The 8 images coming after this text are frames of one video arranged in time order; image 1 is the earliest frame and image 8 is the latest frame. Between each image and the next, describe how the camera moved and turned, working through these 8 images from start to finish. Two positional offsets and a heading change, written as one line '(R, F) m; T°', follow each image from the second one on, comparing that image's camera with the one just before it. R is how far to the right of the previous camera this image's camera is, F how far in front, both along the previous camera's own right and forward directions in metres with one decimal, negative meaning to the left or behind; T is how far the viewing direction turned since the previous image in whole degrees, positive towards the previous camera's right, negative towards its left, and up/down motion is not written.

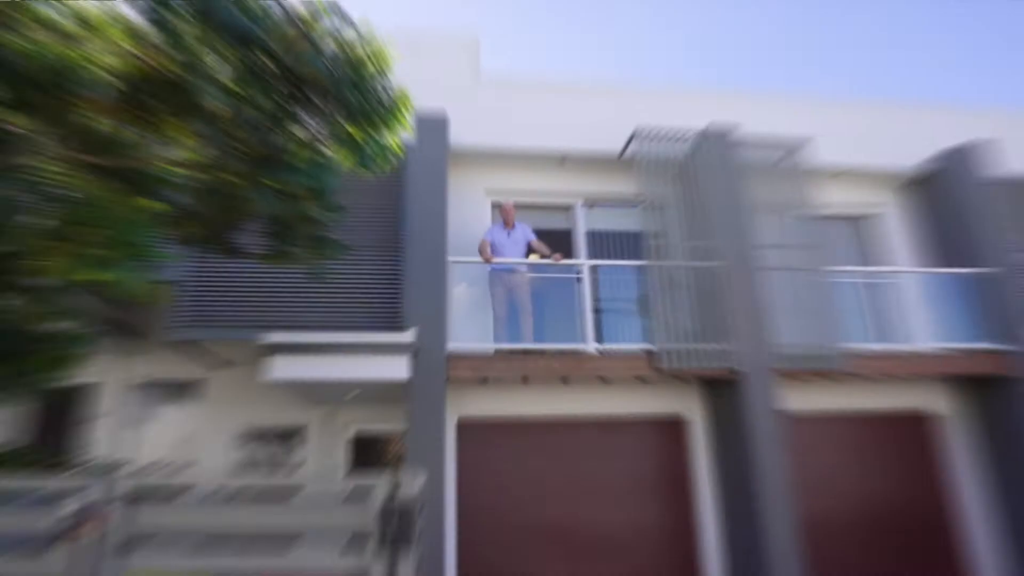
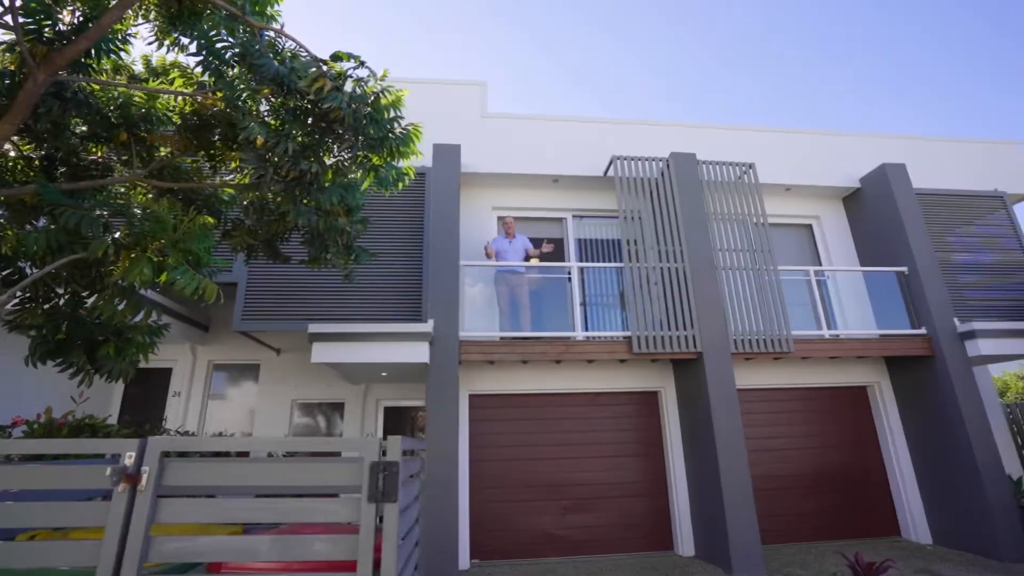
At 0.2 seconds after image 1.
(0.0, -1.2) m; 0°
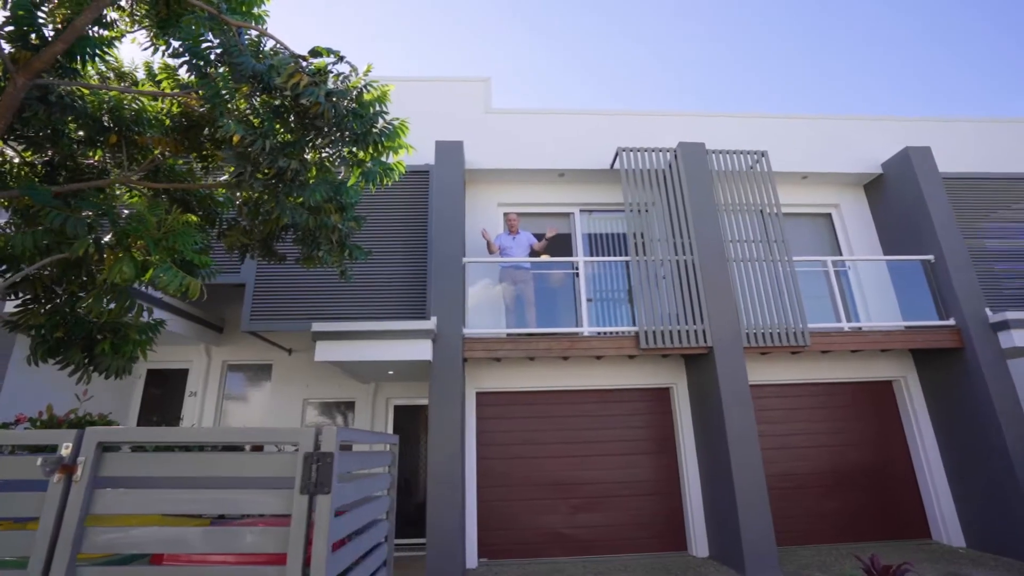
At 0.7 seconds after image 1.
(+0.3, +0.1) m; -3°
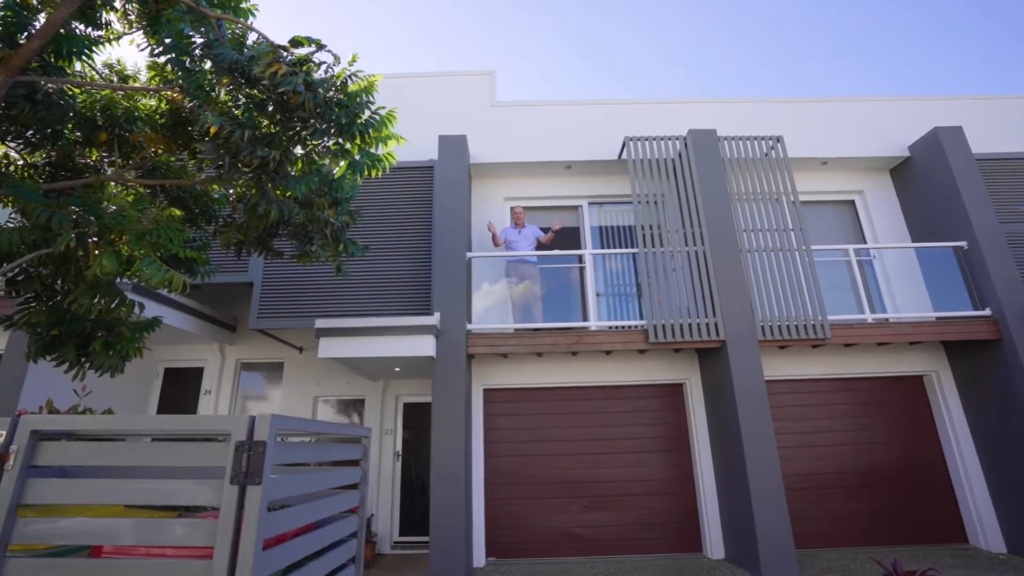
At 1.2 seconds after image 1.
(+0.3, +0.1) m; -3°
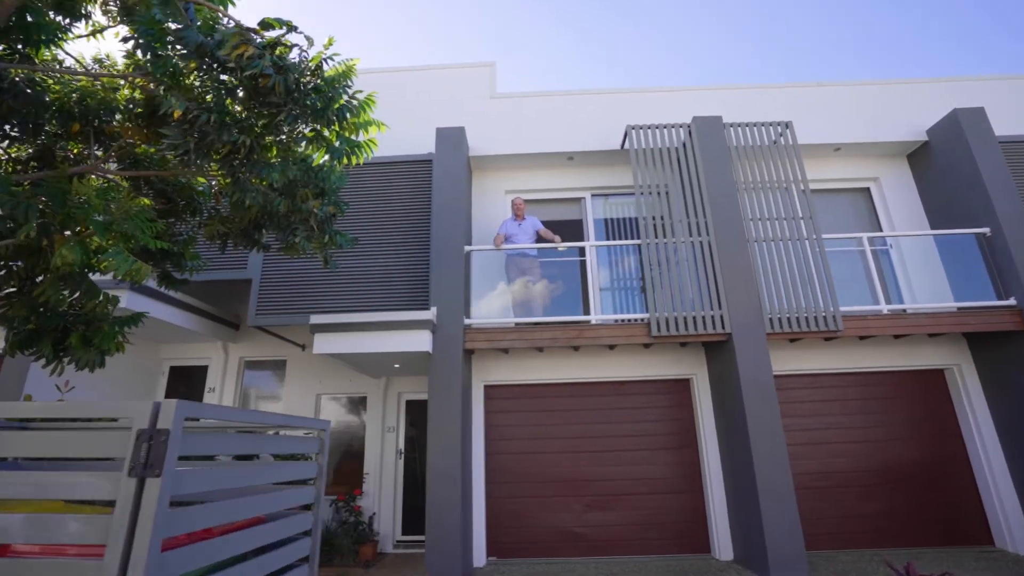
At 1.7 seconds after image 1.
(+0.2, +0.1) m; -2°
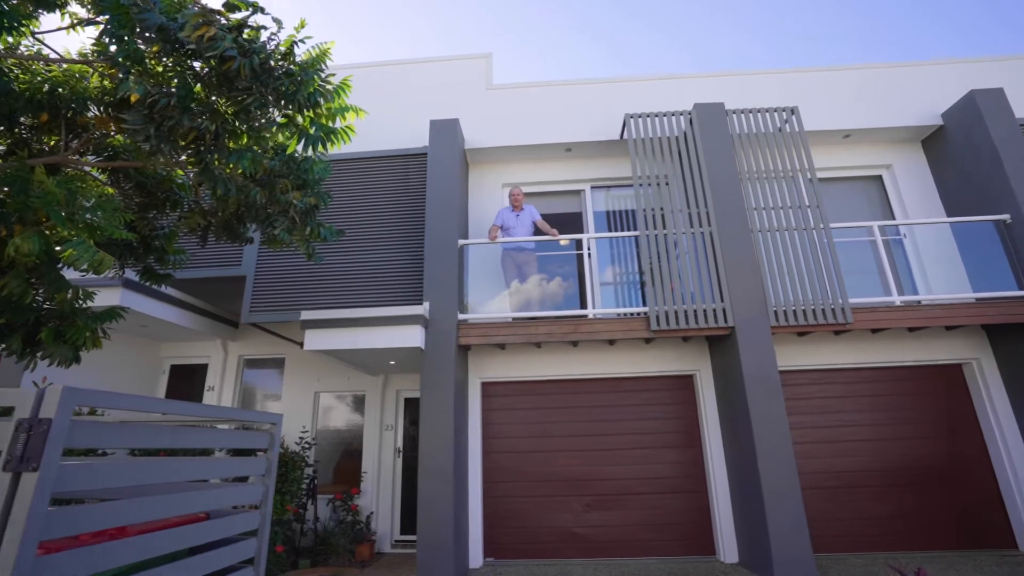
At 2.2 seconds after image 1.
(+0.2, +0.2) m; -2°
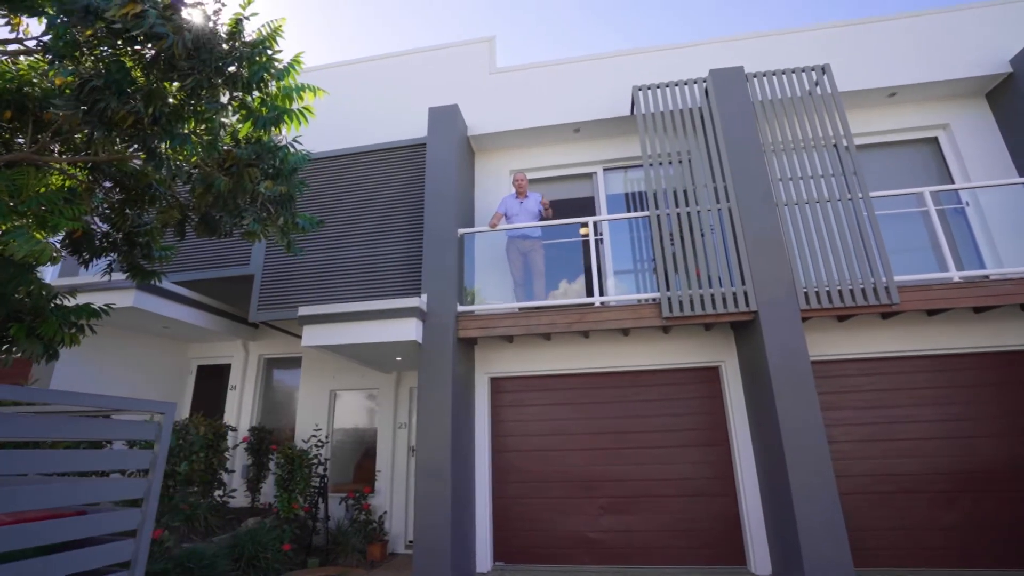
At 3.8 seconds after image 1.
(+0.6, +0.4) m; -6°
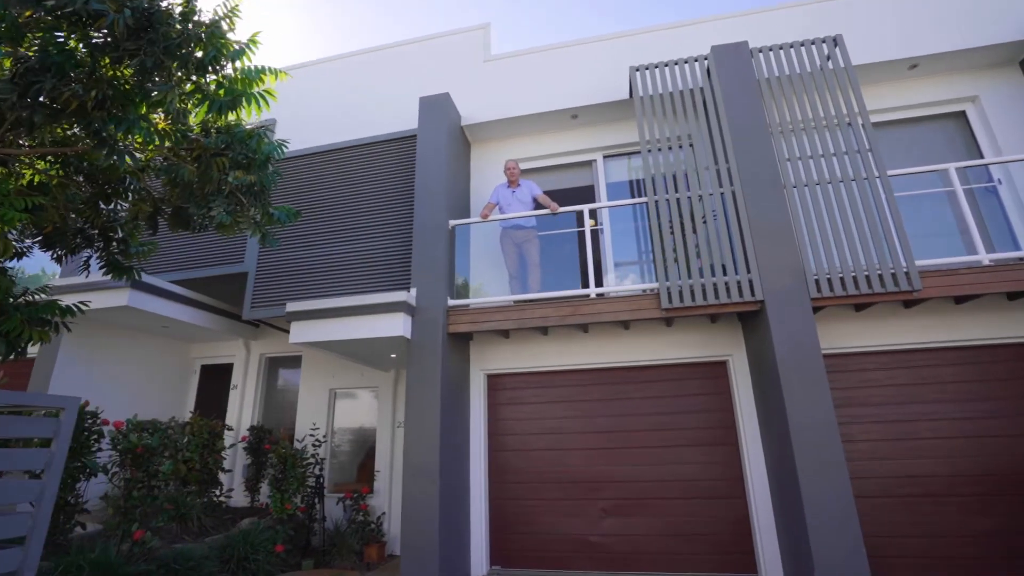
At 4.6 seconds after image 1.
(+0.3, +0.2) m; -3°
